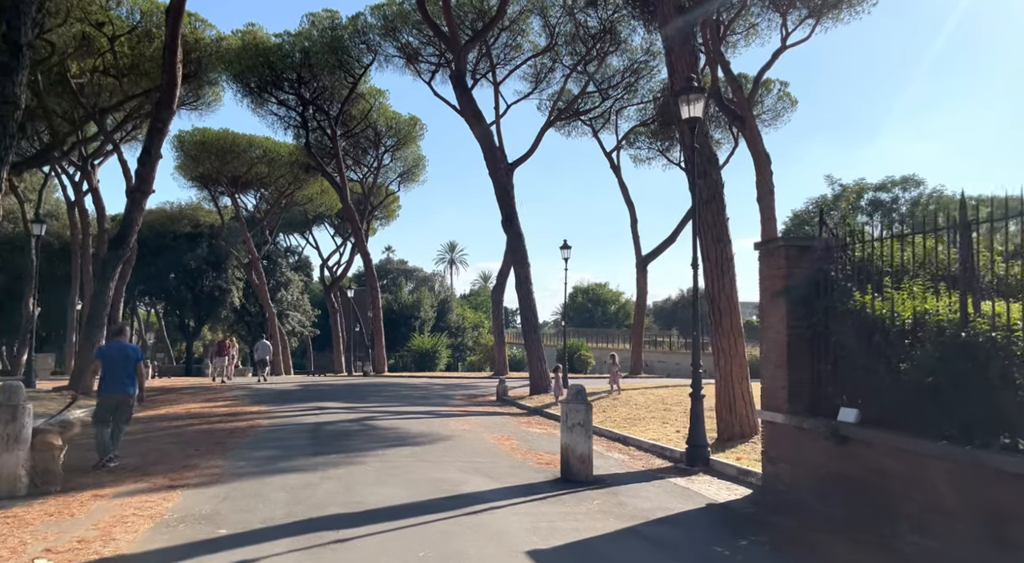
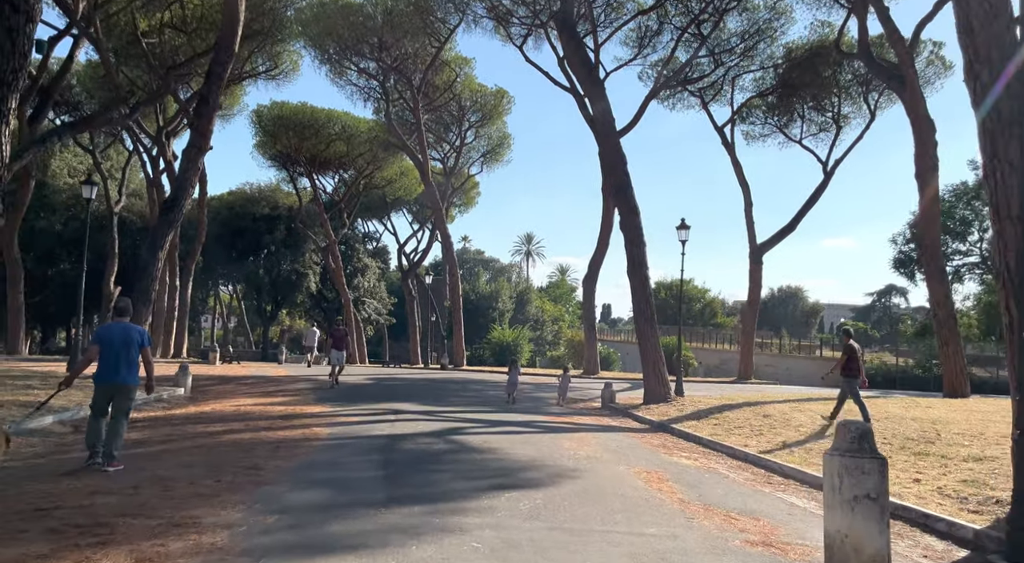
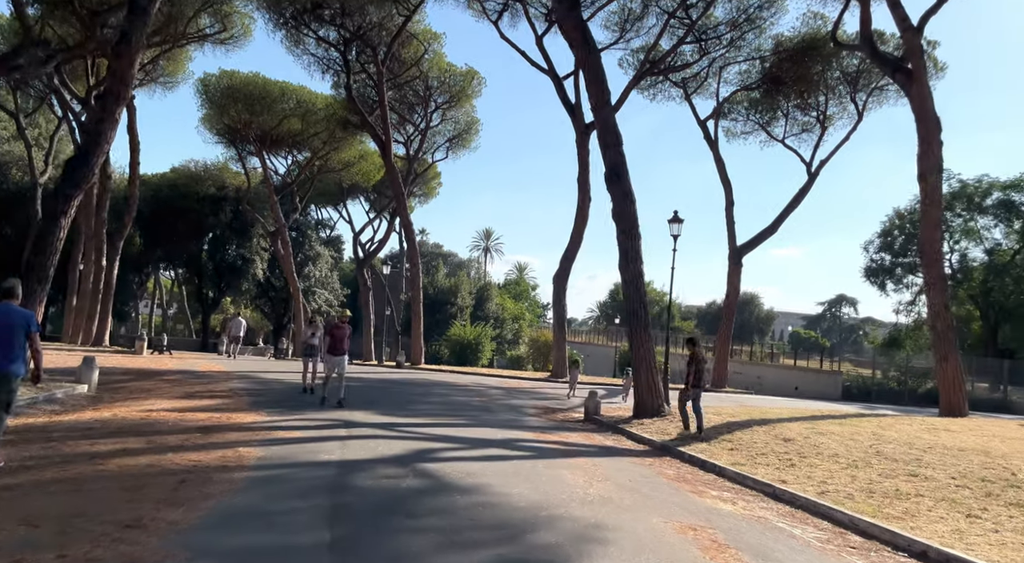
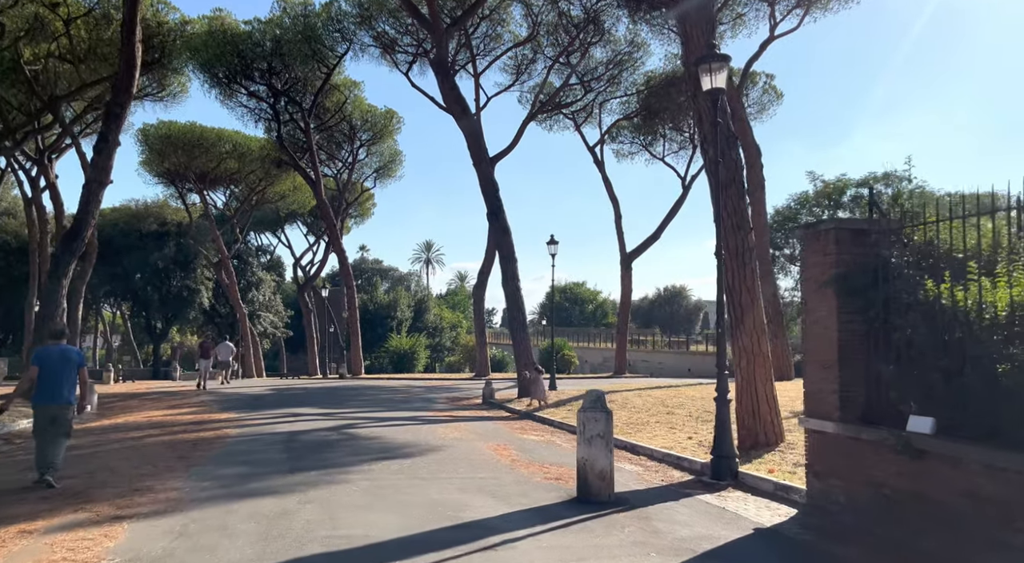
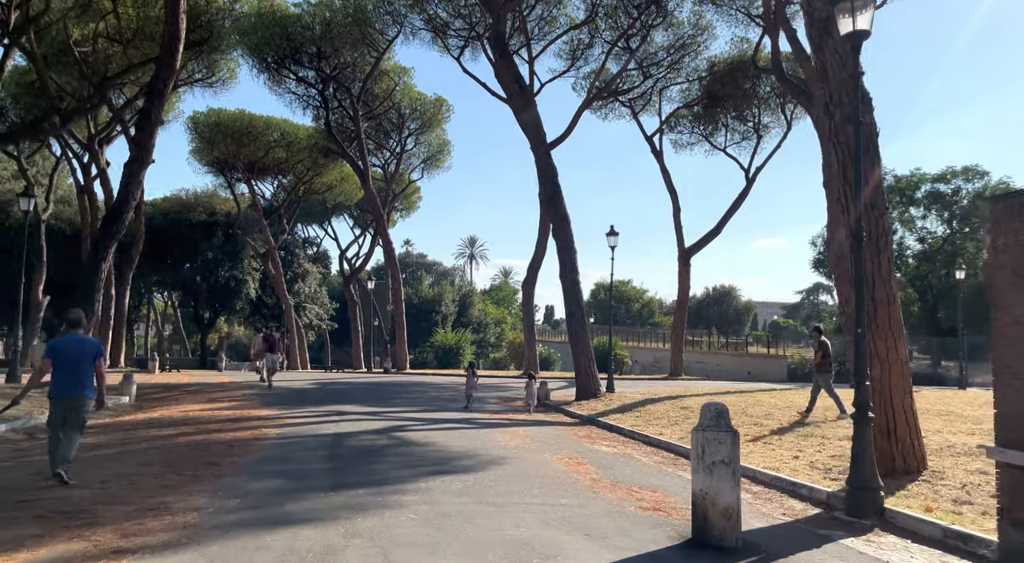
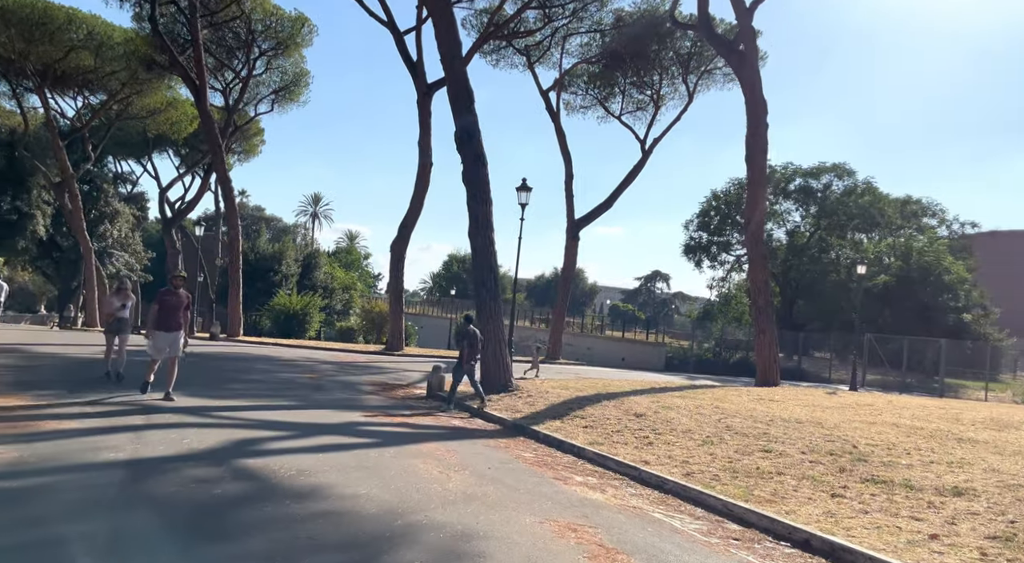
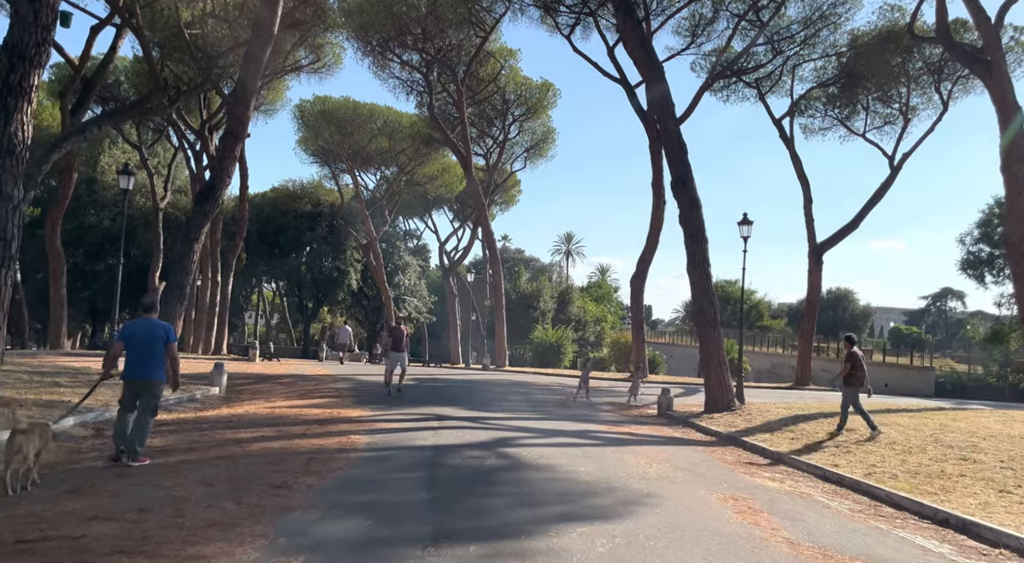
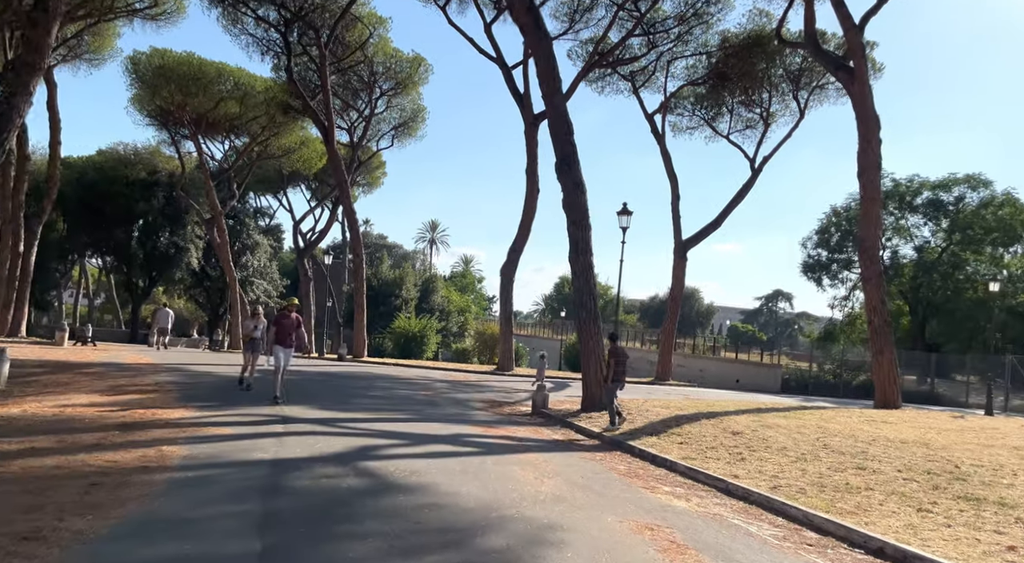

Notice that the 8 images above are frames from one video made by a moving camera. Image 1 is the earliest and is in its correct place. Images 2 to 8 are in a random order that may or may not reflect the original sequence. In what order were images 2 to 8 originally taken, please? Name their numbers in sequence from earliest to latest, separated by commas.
4, 5, 2, 7, 3, 8, 6
